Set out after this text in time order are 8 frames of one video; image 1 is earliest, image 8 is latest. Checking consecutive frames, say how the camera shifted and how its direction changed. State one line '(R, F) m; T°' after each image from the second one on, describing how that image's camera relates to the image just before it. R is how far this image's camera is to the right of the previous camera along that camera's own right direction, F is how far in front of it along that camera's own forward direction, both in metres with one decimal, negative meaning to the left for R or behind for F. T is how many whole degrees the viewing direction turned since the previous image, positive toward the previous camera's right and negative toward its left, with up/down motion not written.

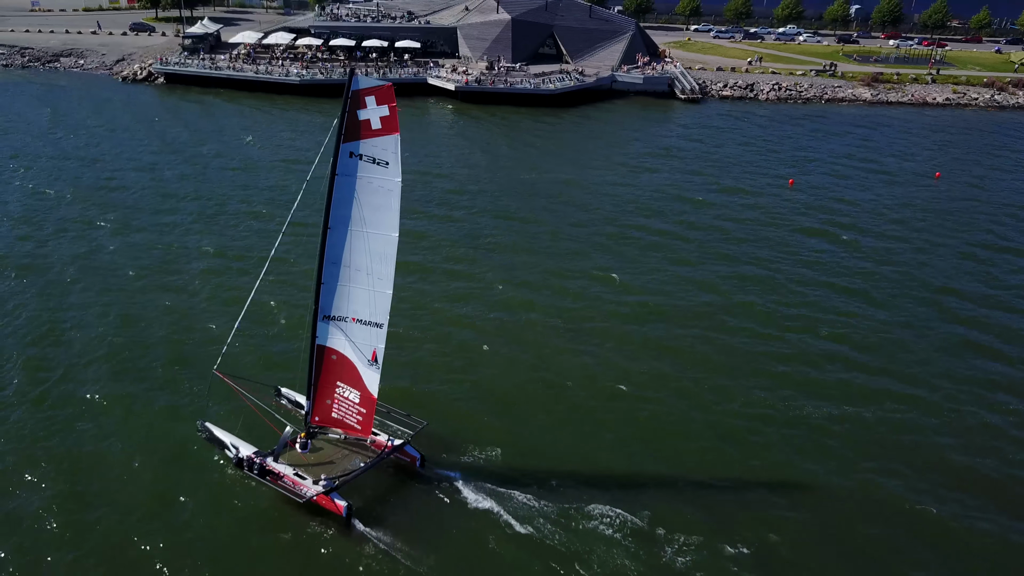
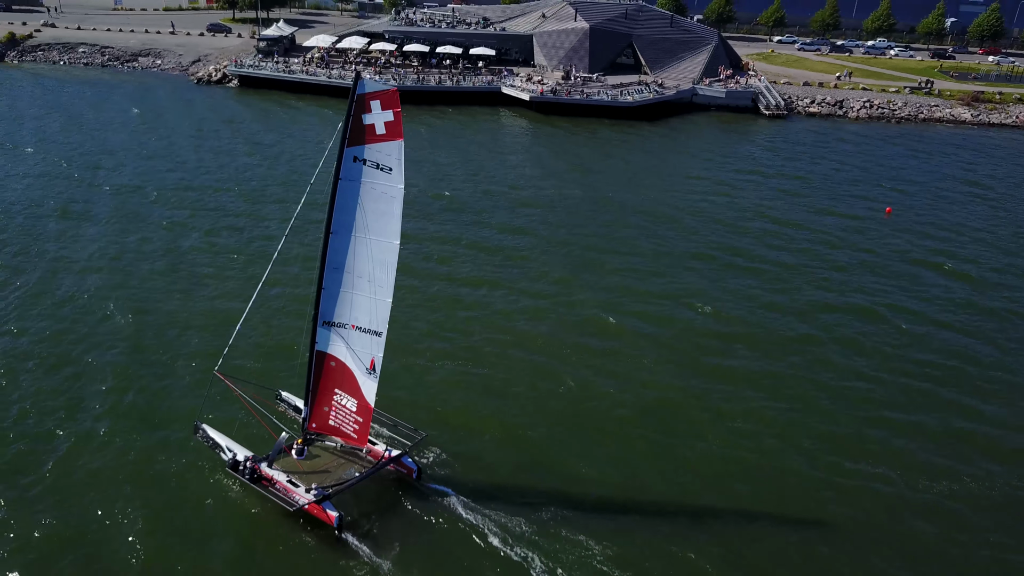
(-0.7, +2.0) m; -4°
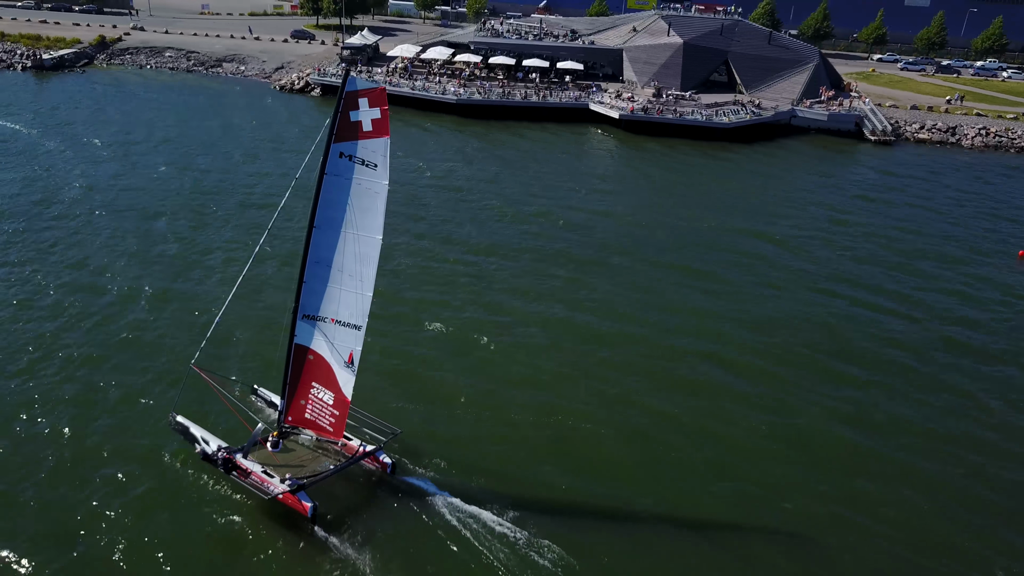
(-1.4, +2.3) m; -4°
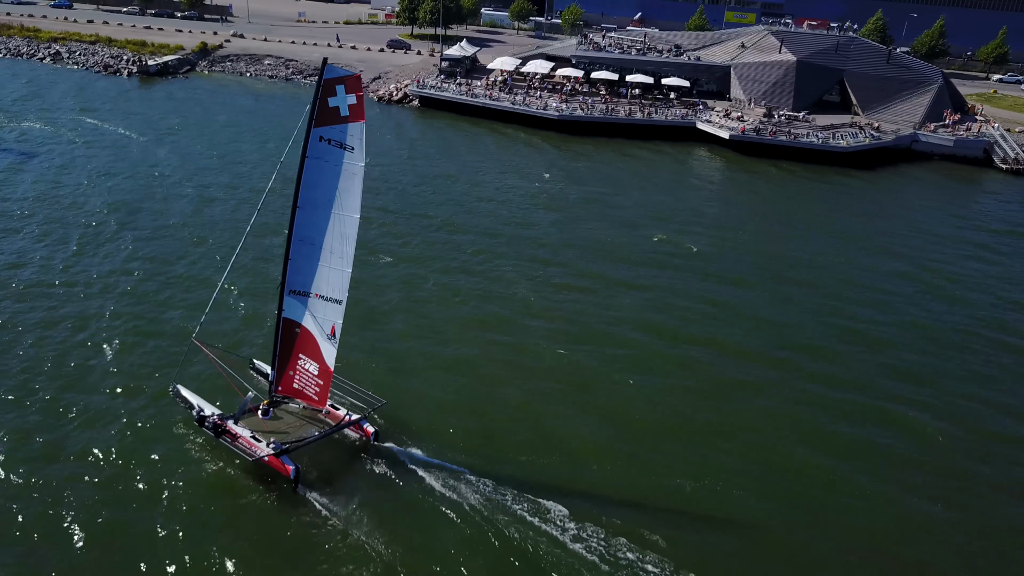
(-2.2, +1.7) m; -4°
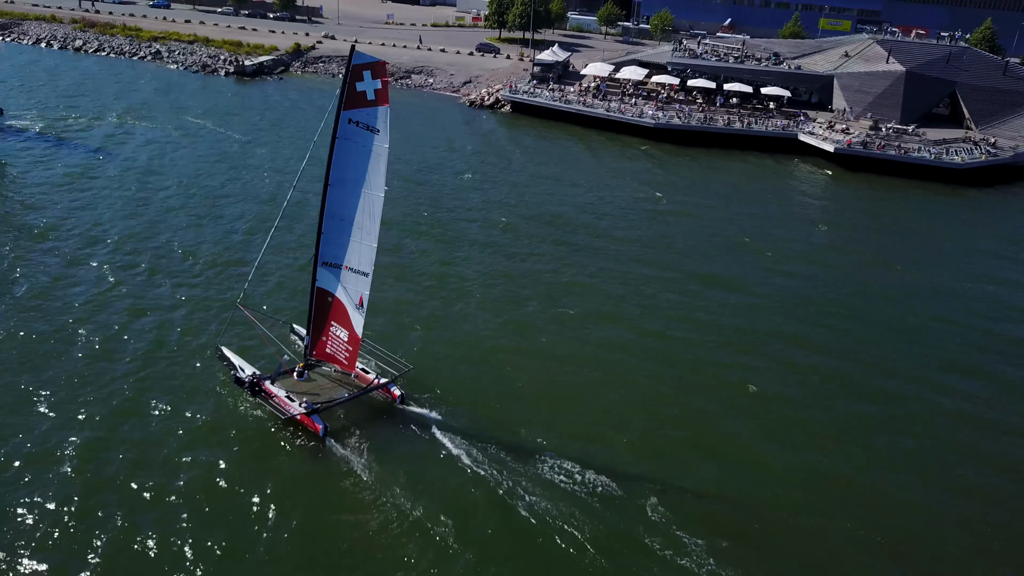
(-1.9, +0.7) m; -4°
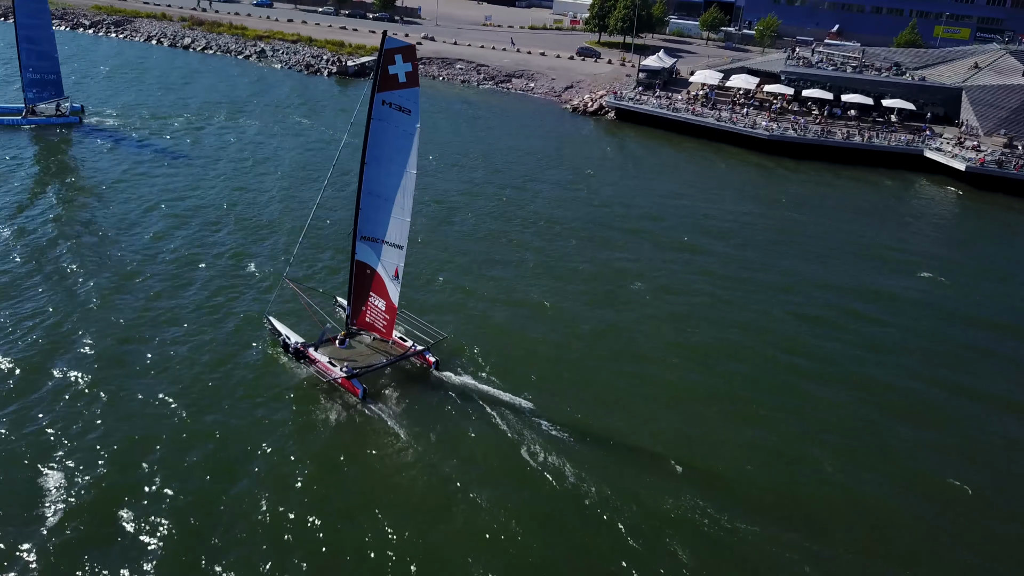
(-1.9, +1.2) m; -5°
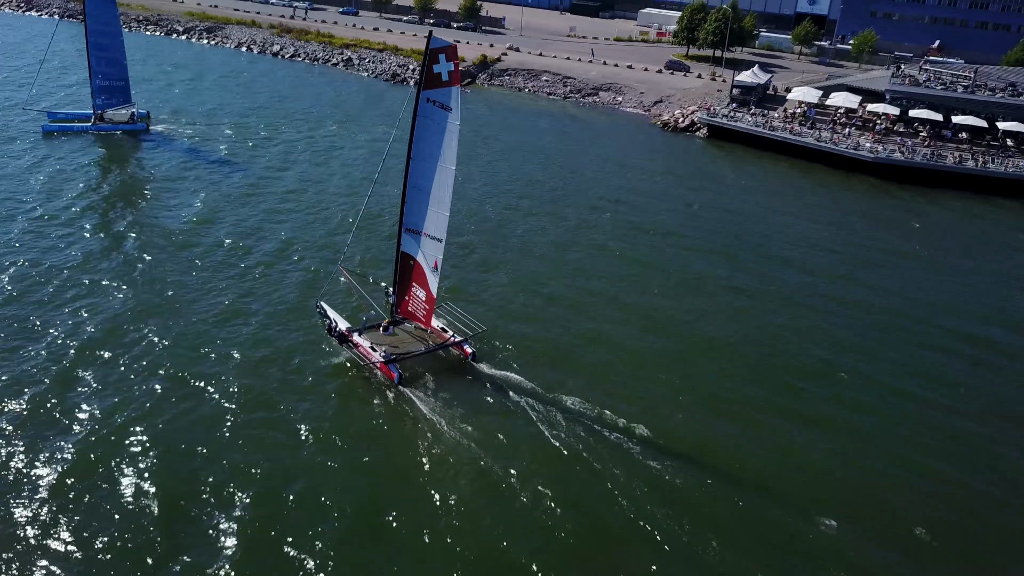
(-1.4, +1.2) m; -4°
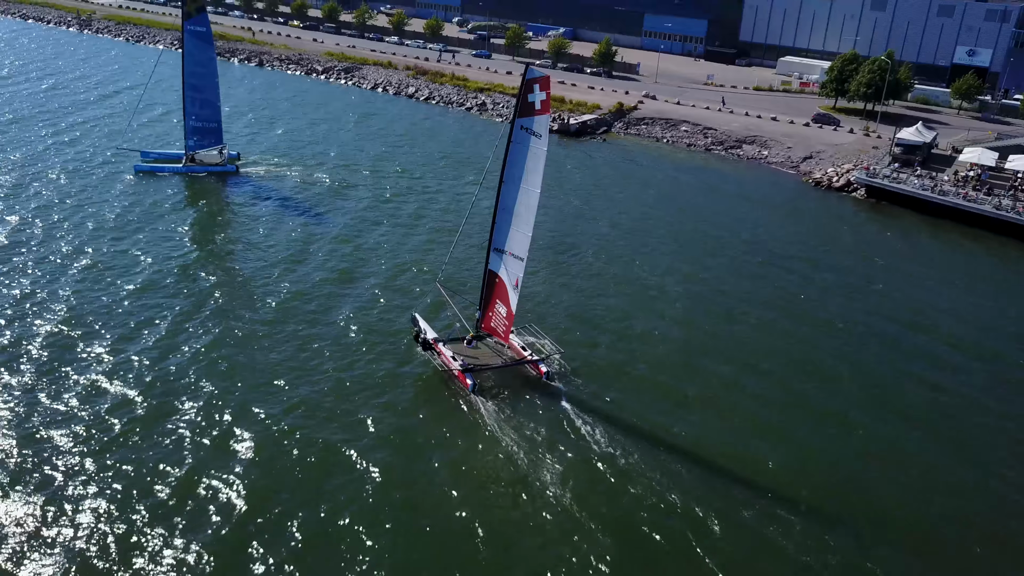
(-2.0, +2.3) m; -7°
